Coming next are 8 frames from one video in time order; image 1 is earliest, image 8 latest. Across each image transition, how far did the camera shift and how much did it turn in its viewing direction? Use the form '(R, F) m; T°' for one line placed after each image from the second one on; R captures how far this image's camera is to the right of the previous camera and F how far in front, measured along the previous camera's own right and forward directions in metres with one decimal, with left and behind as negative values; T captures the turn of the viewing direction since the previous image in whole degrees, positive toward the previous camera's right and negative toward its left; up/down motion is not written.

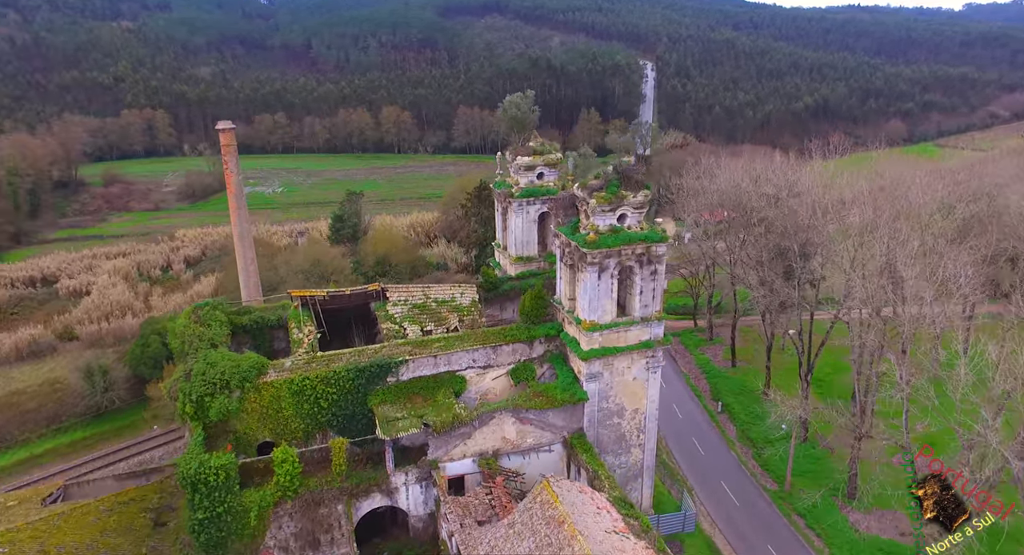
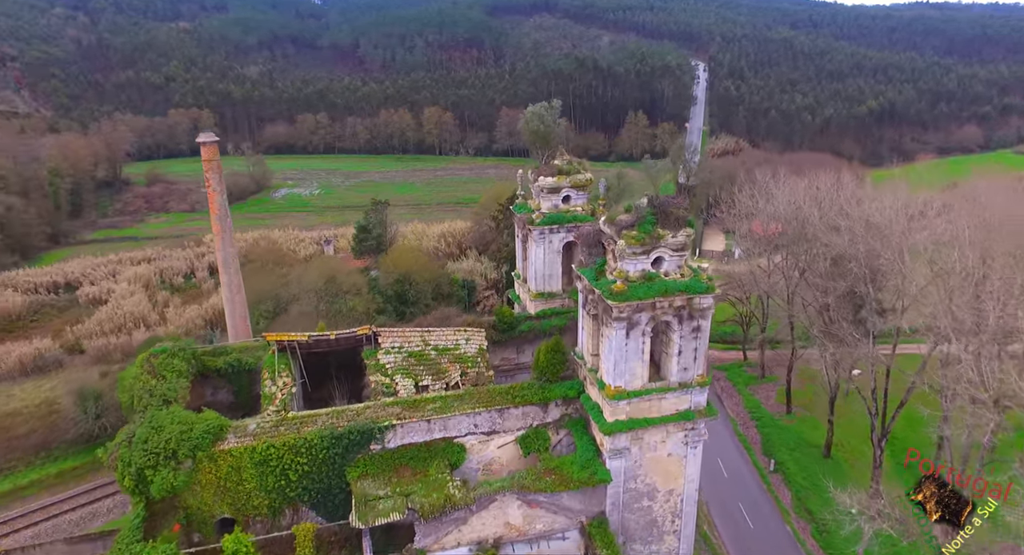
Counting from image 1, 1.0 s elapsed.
(+0.7, +2.9) m; -4°
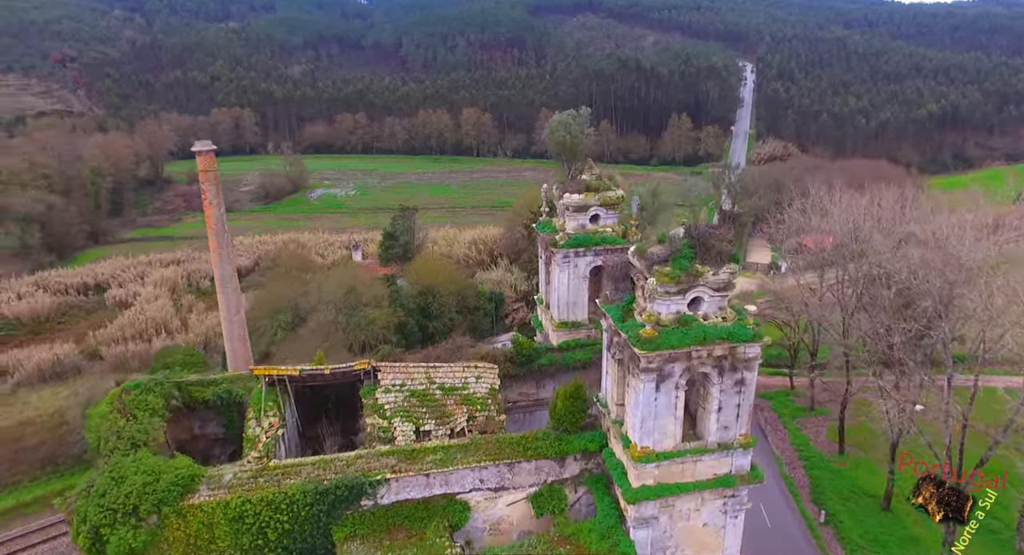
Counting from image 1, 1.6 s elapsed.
(+0.4, +1.9) m; -3°
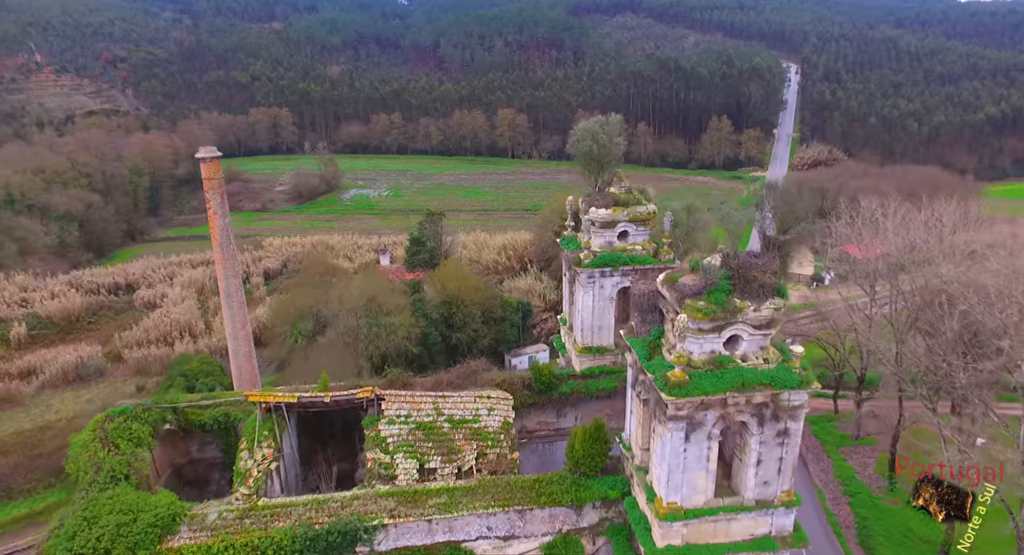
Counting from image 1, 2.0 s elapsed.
(+0.3, +1.2) m; -3°
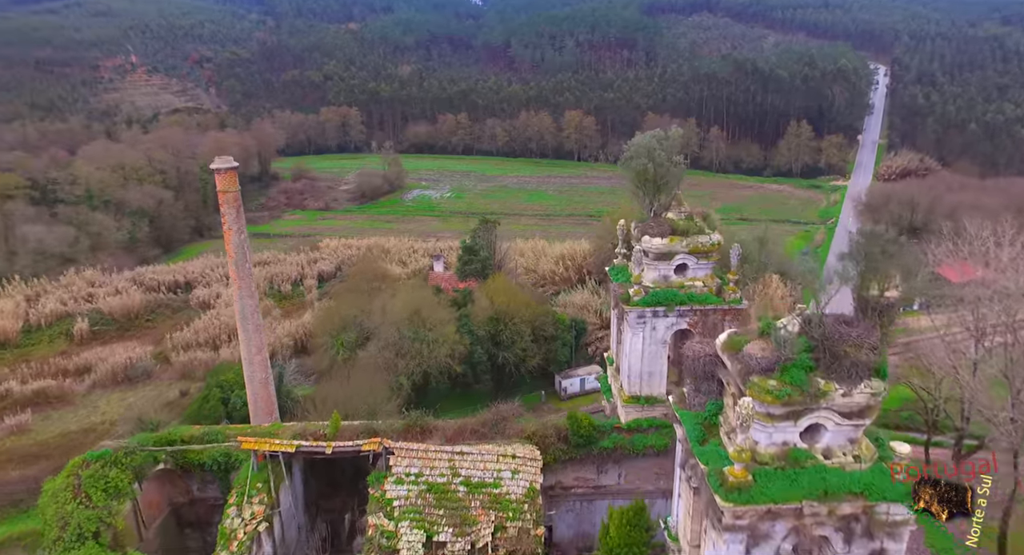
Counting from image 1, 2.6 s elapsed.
(+0.5, +1.9) m; -5°
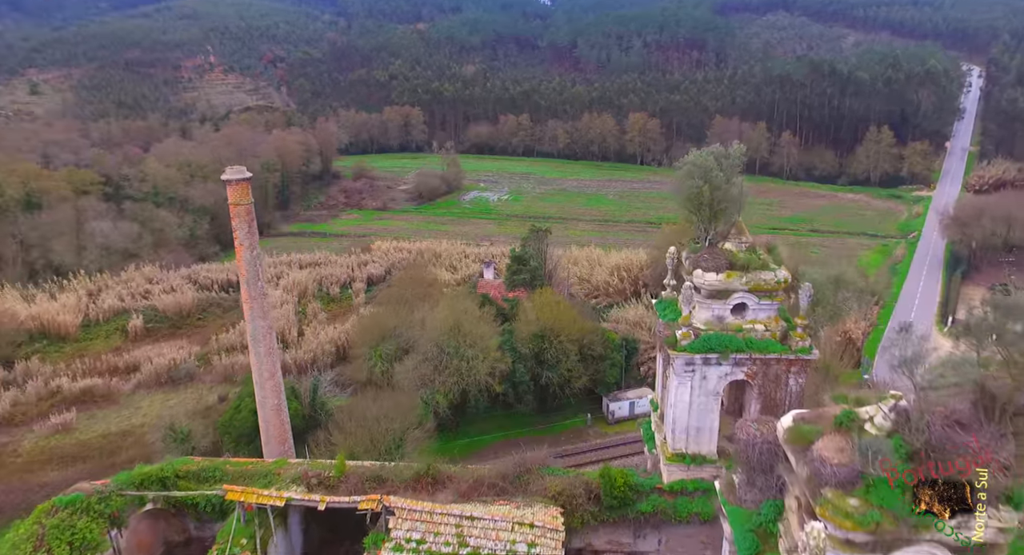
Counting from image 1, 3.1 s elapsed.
(+0.5, +1.6) m; -5°
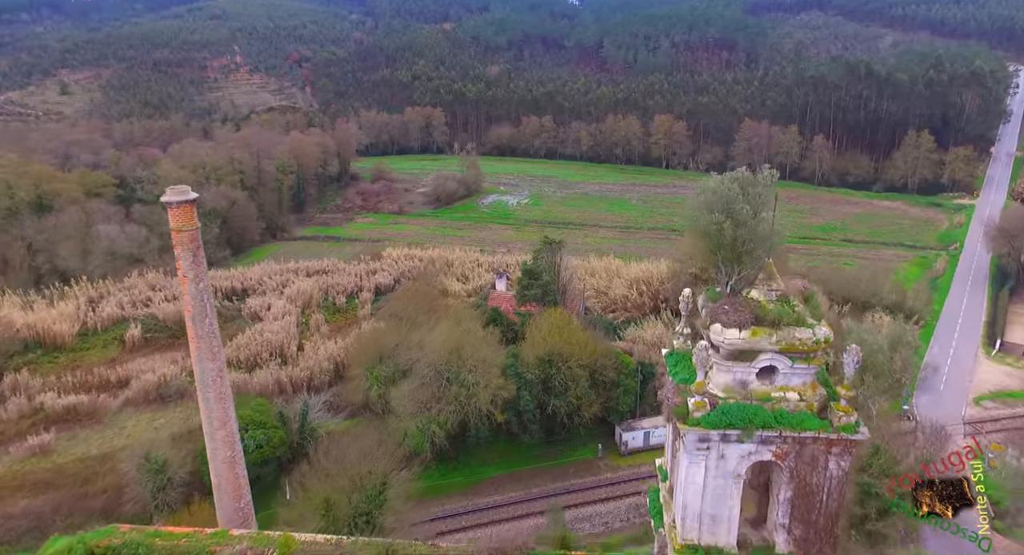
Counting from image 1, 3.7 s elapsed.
(+0.7, +2.0) m; -2°
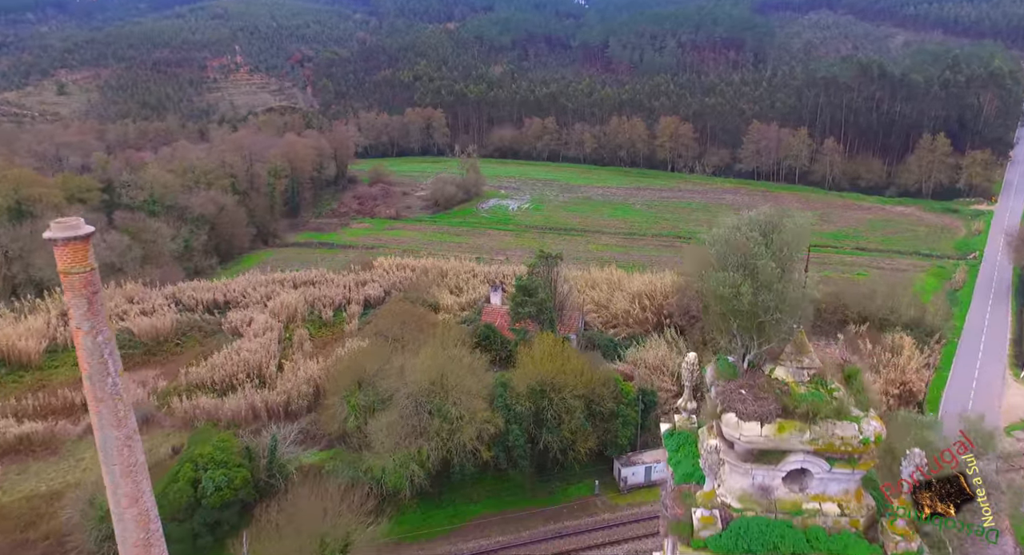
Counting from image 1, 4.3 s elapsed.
(+0.5, +2.1) m; 0°
